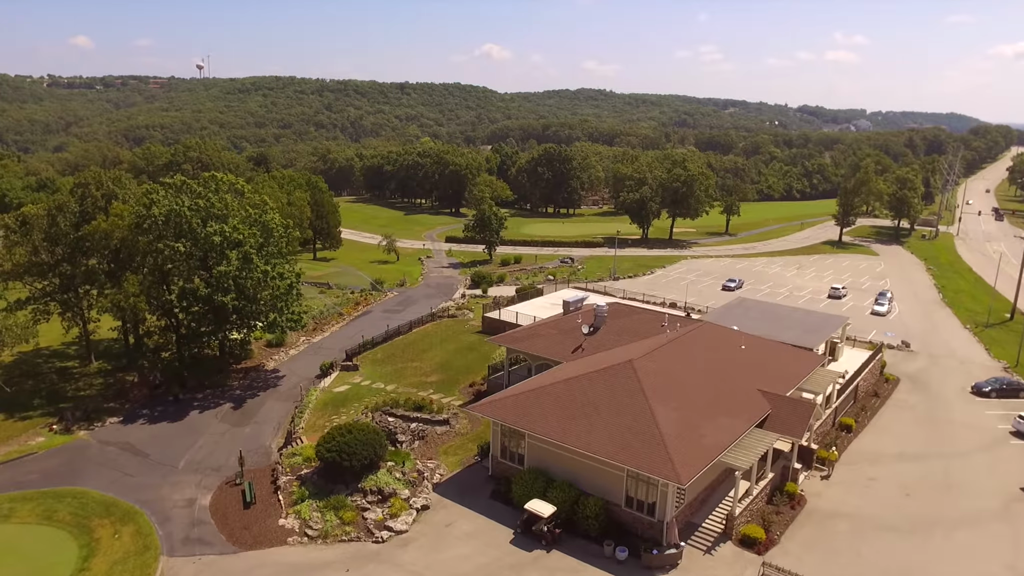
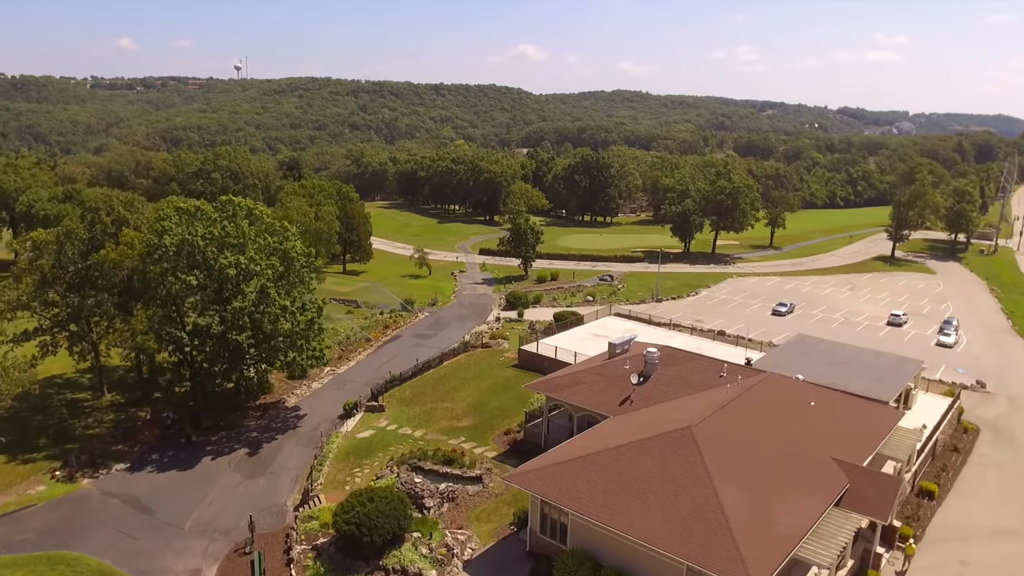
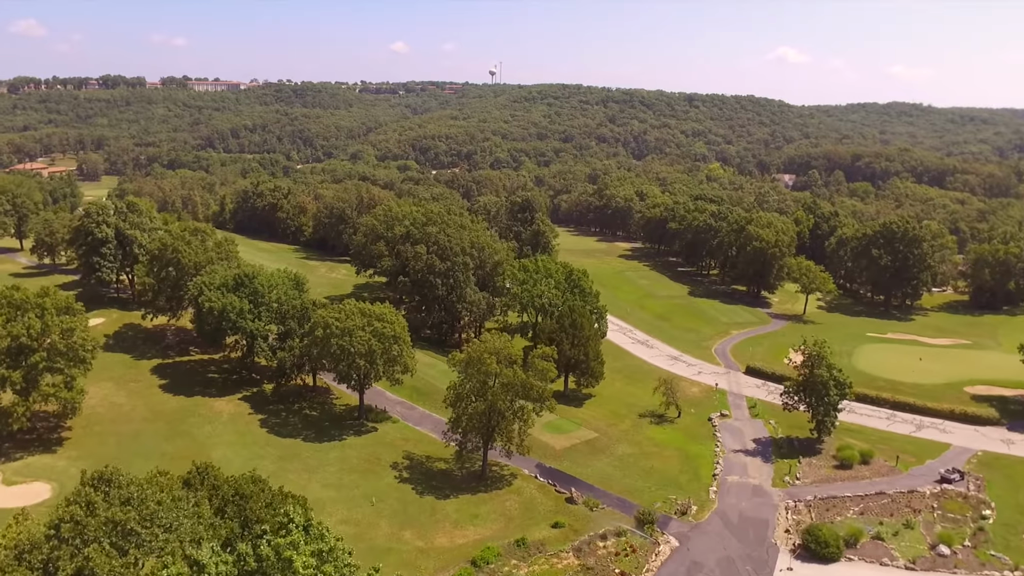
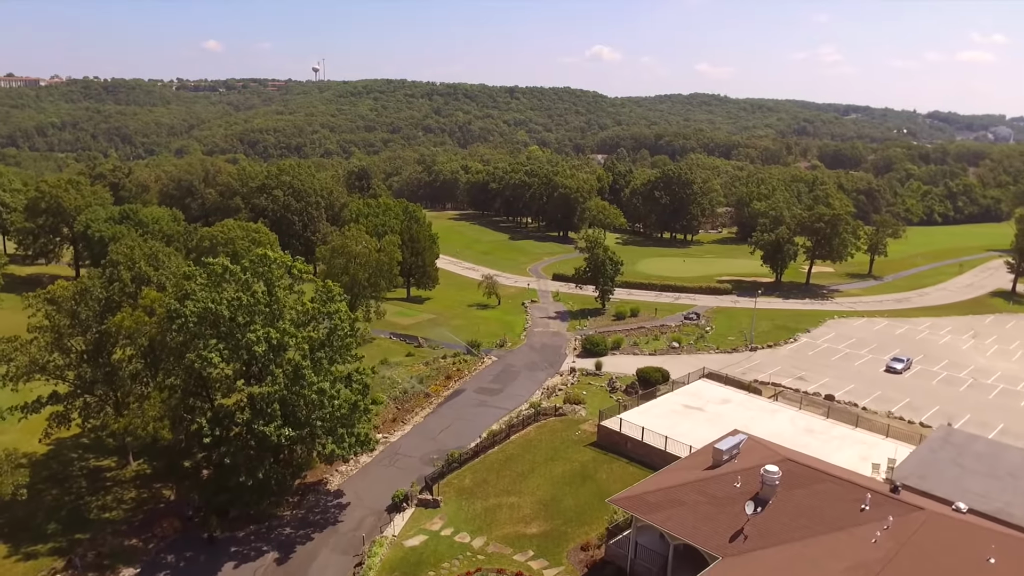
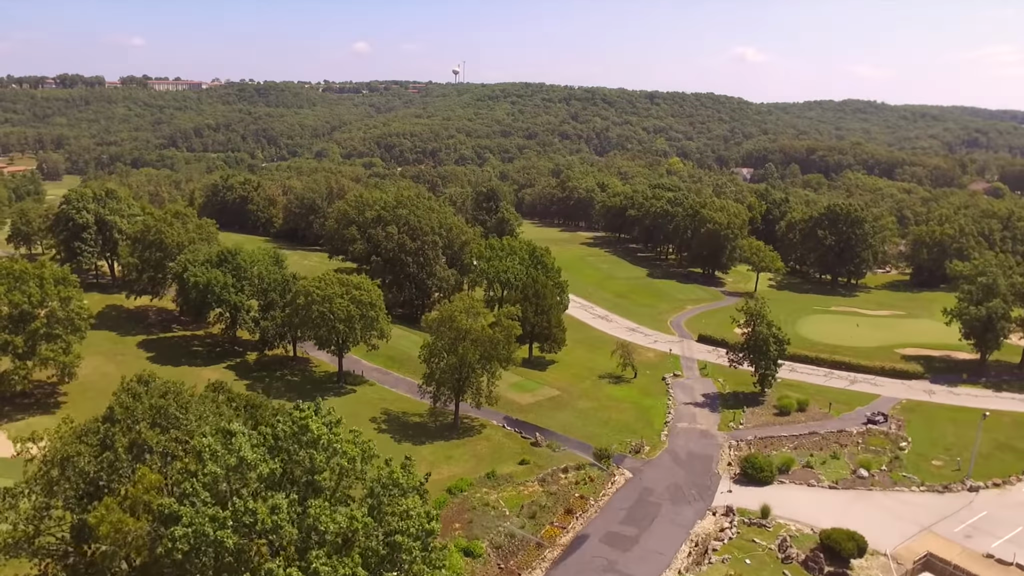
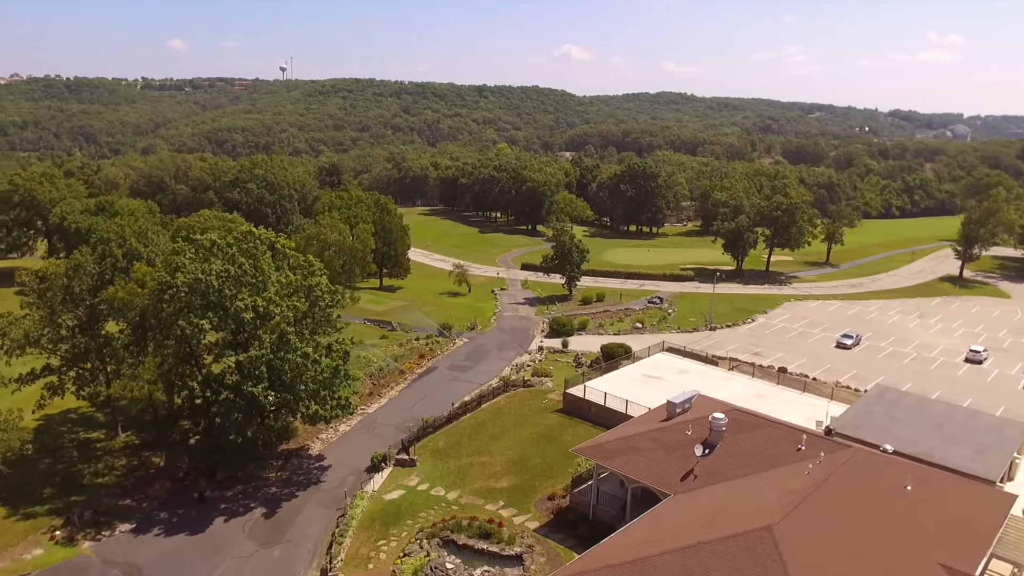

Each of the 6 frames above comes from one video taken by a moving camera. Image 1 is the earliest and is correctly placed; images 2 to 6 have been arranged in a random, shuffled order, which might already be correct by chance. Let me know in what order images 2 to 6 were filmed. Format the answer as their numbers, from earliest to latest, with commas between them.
2, 6, 4, 5, 3
